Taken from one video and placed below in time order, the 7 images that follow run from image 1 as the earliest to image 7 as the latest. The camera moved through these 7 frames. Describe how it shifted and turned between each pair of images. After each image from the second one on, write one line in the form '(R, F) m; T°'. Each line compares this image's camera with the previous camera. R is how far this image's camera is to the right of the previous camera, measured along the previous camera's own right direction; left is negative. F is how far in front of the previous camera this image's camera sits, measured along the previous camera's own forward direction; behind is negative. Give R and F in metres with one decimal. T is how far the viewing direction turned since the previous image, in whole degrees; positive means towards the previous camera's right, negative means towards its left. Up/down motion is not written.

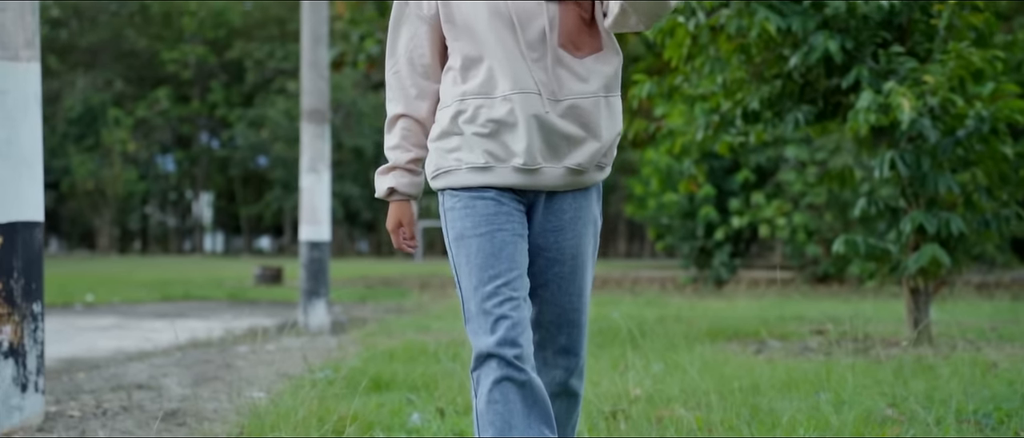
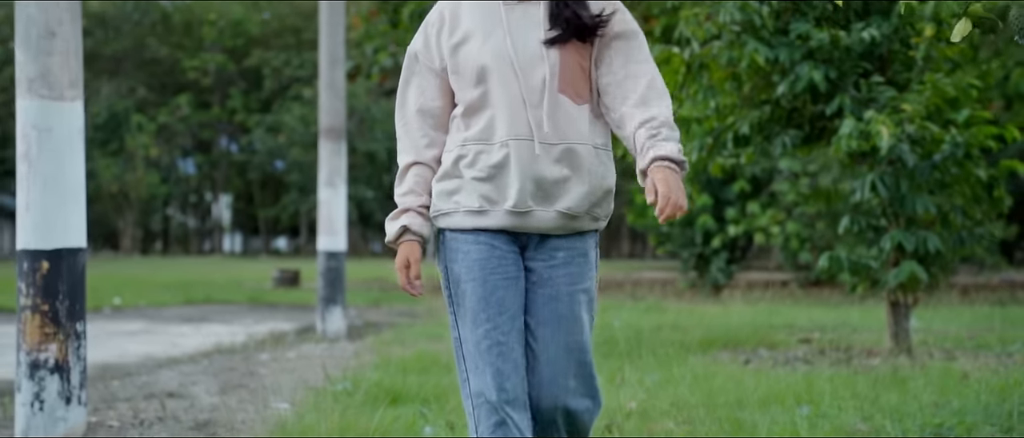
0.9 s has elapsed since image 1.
(0.0, -0.5) m; -1°
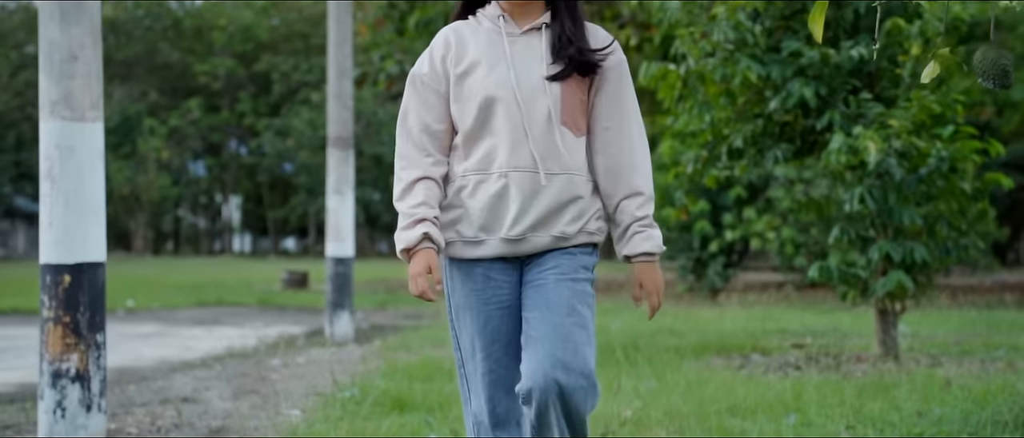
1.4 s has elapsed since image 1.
(0.0, -0.3) m; 0°
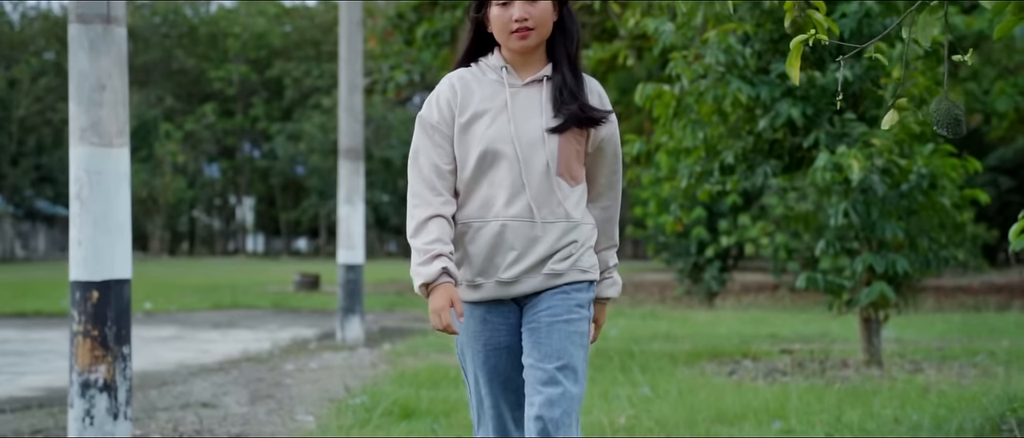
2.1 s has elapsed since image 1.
(+0.1, -0.4) m; -1°
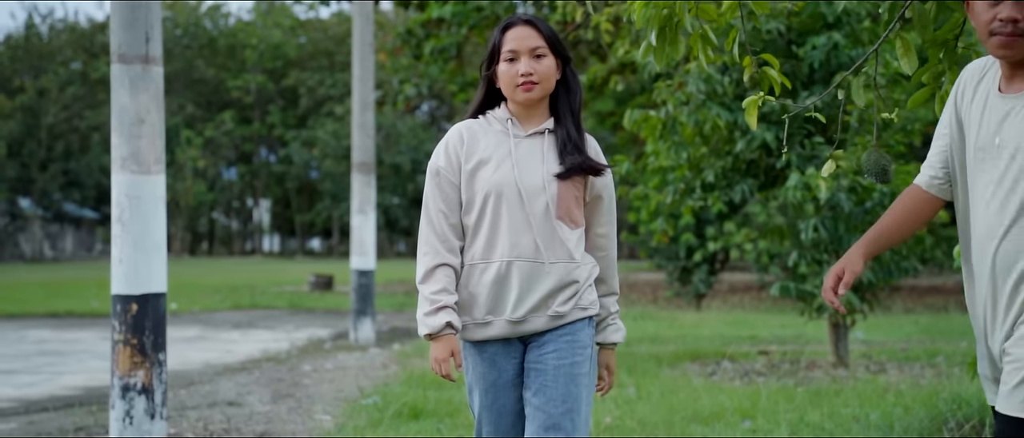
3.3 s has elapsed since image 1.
(+0.1, -0.7) m; -1°
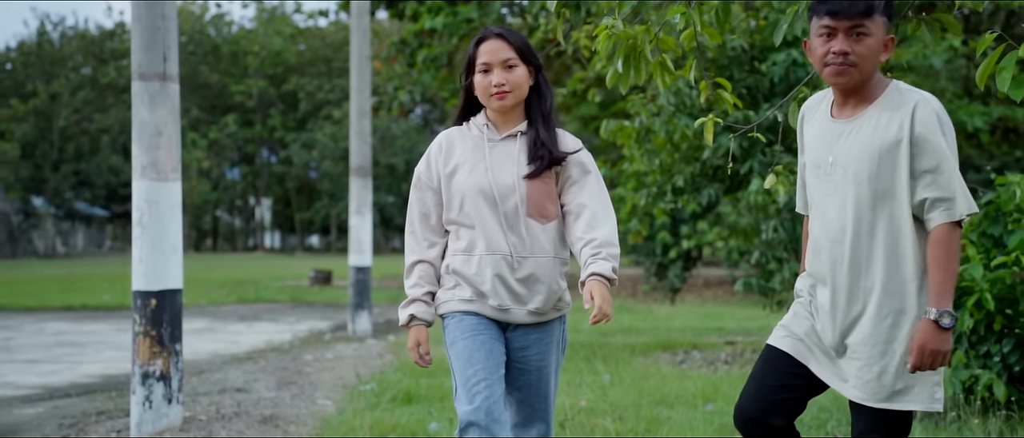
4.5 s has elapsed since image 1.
(+0.1, -0.8) m; 0°
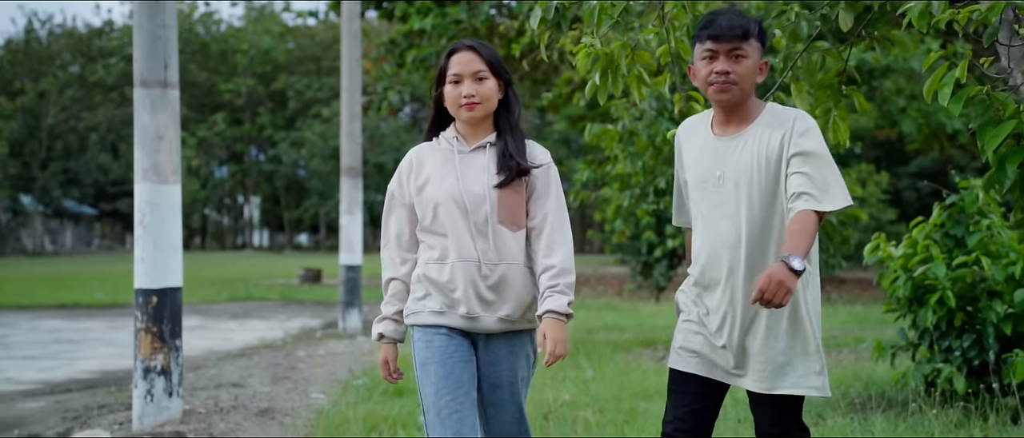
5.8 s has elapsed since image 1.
(-0.1, -0.3) m; +1°
